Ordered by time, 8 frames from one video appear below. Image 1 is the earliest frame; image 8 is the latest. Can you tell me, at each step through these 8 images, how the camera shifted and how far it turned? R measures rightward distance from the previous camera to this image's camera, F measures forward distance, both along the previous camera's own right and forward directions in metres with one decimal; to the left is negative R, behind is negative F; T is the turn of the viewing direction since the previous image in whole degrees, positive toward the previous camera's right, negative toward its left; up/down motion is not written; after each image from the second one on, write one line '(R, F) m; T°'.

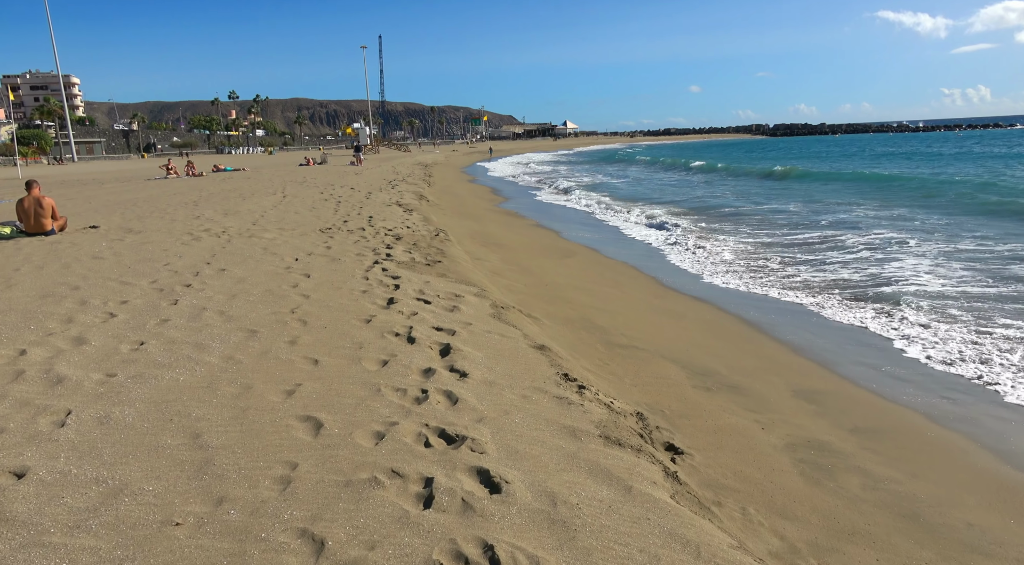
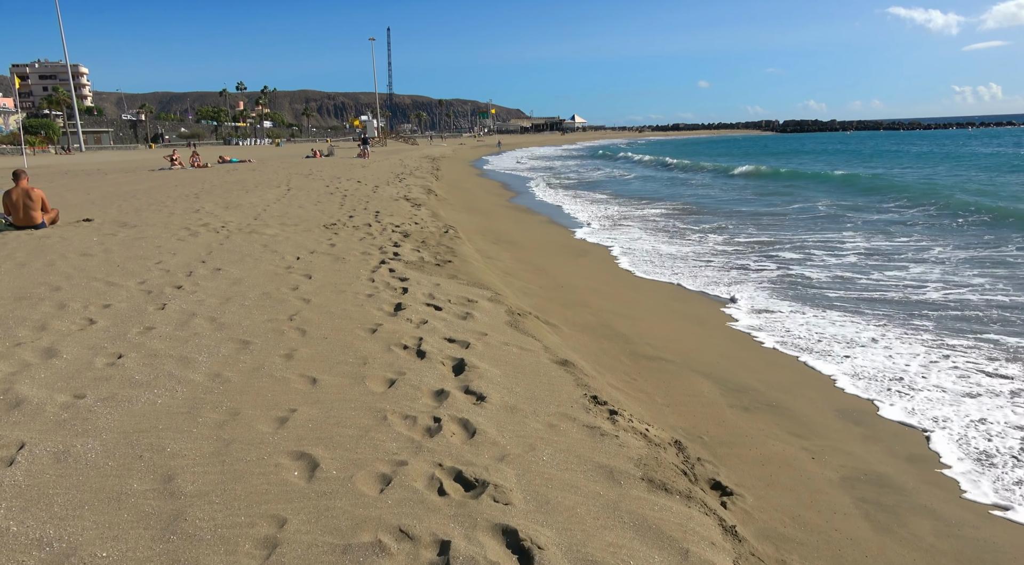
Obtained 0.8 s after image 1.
(-0.1, +0.5) m; 0°
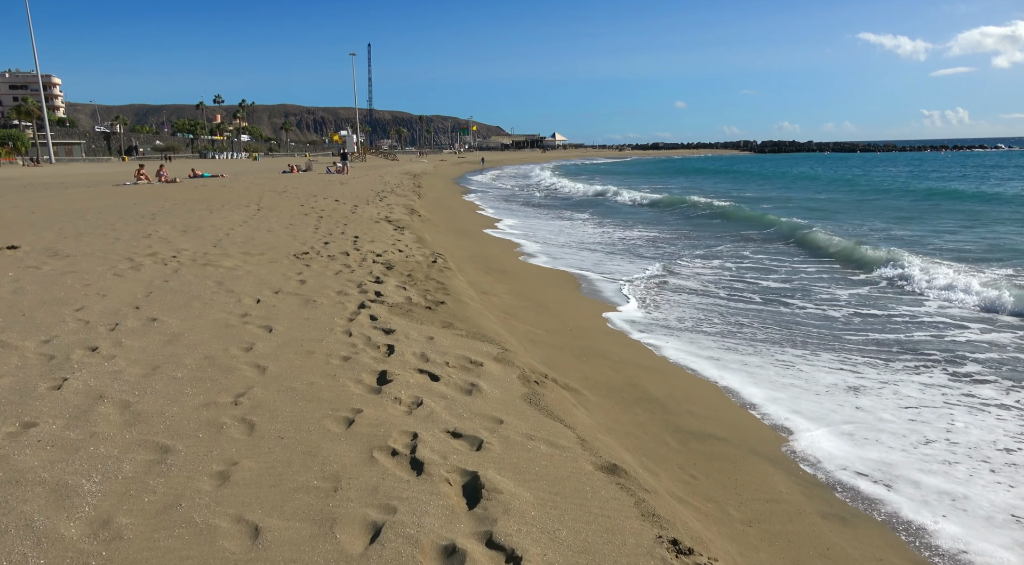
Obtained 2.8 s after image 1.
(-0.2, +1.3) m; +2°
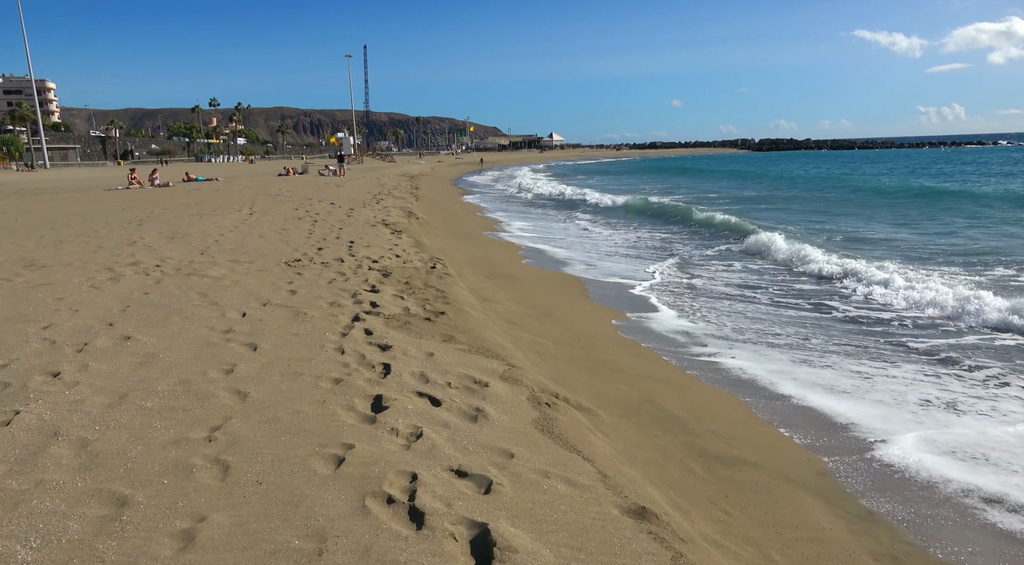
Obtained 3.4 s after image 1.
(-0.1, +0.5) m; 0°
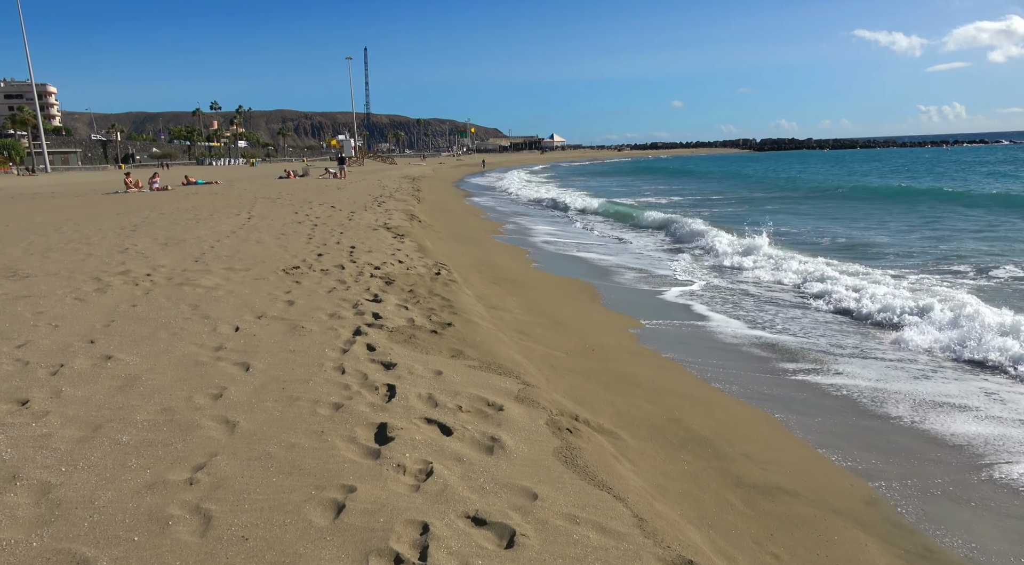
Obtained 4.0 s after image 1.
(-0.1, +0.4) m; 0°
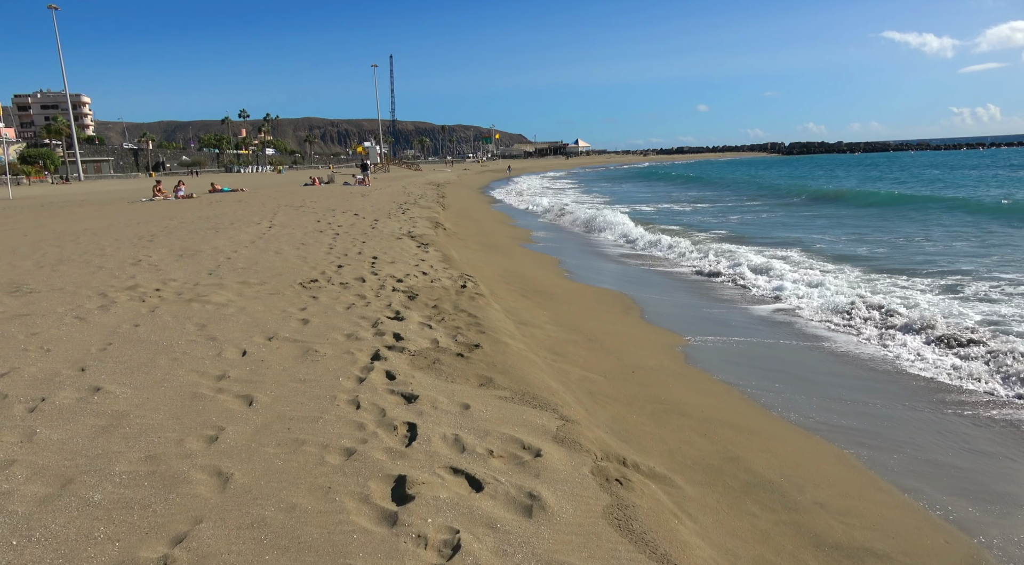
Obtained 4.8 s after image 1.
(-0.1, +0.6) m; -2°
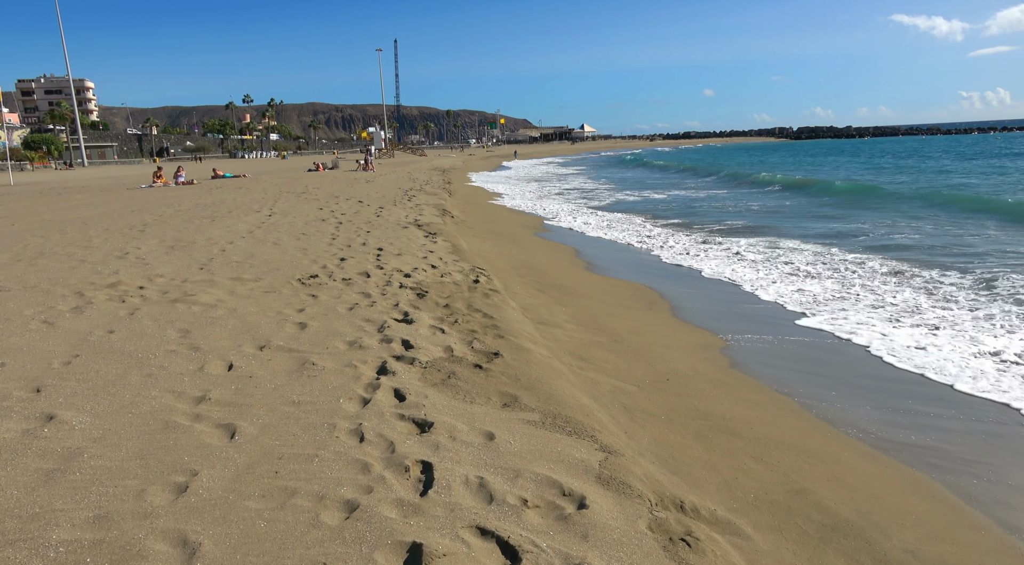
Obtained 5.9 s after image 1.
(-0.1, +0.7) m; 0°
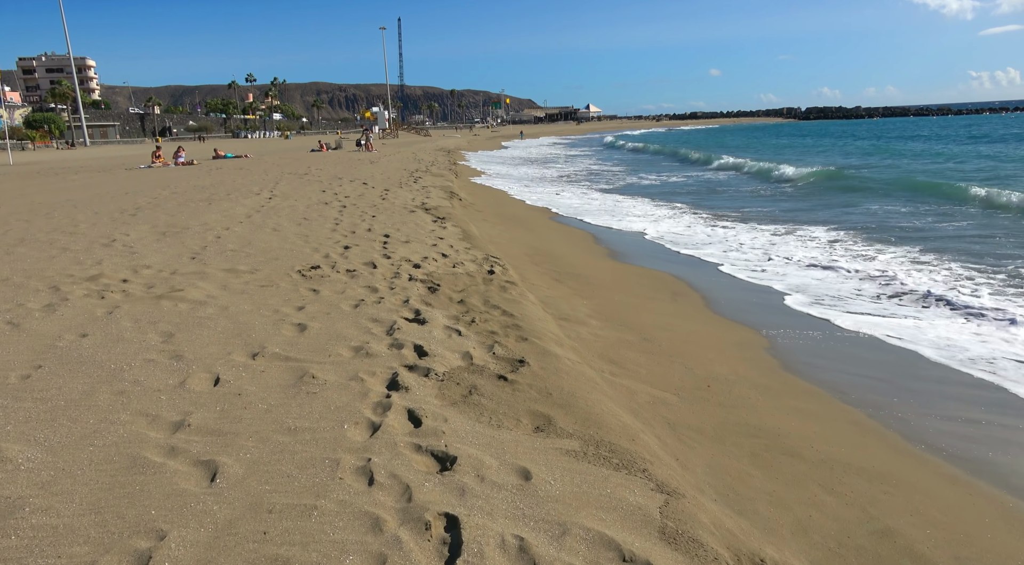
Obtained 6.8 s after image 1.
(-0.1, +0.6) m; 0°
